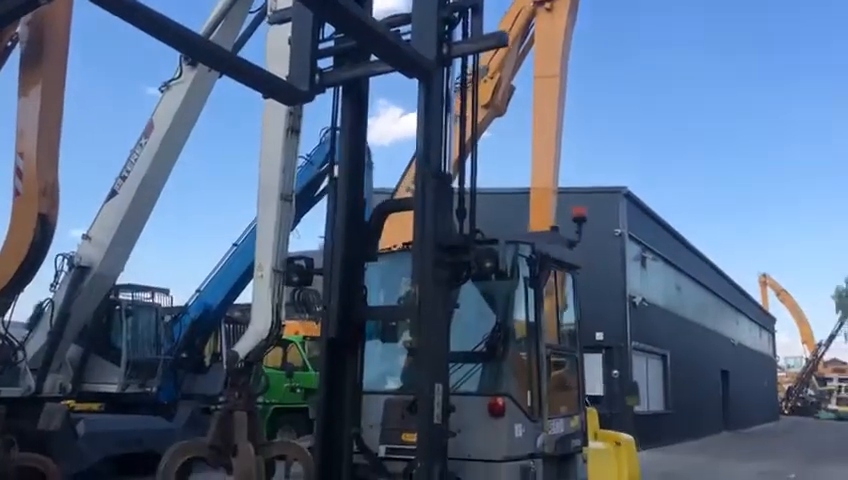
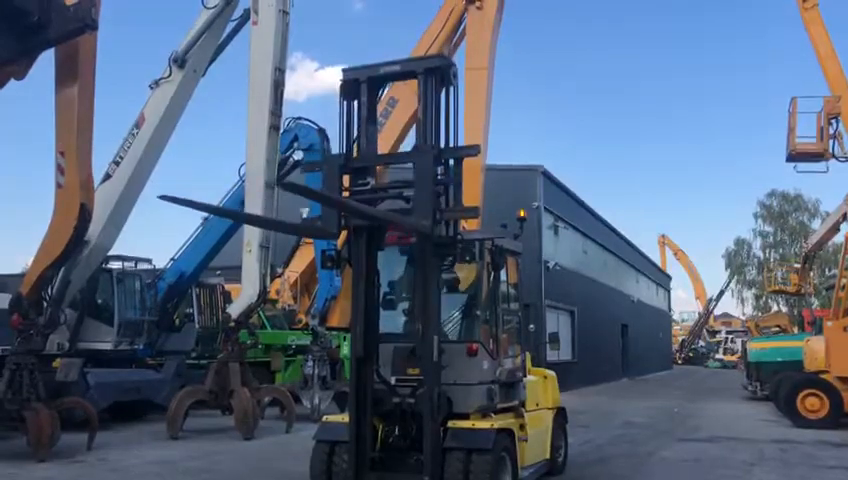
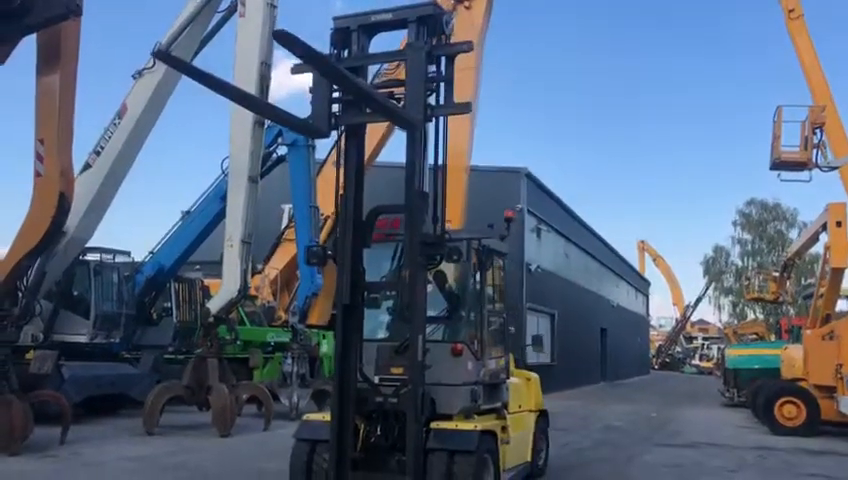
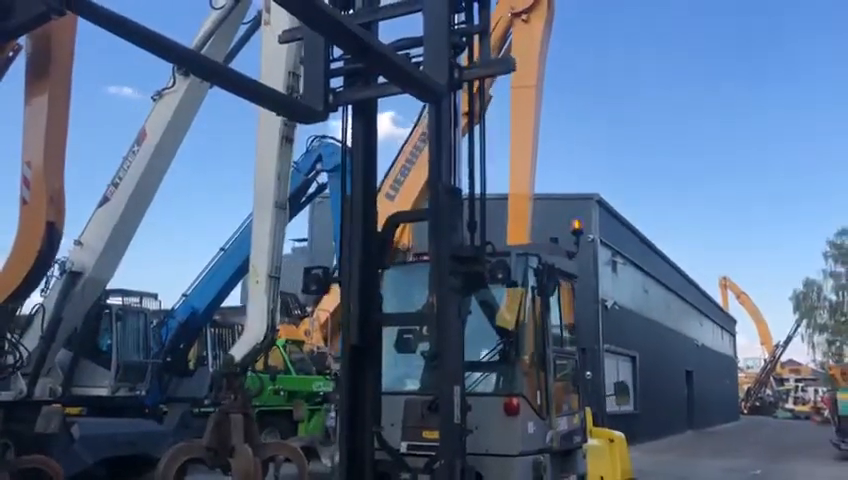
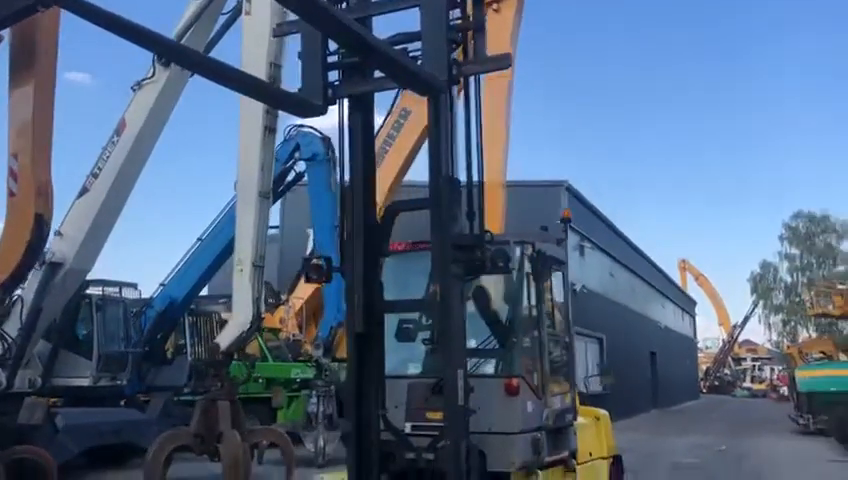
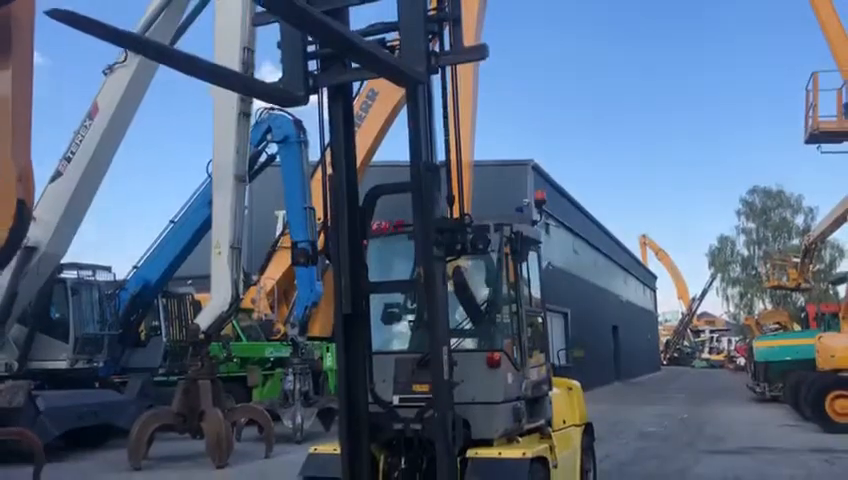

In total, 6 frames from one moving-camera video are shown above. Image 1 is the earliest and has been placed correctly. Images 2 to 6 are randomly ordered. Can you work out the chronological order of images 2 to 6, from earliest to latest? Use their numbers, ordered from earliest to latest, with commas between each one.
4, 5, 6, 3, 2
